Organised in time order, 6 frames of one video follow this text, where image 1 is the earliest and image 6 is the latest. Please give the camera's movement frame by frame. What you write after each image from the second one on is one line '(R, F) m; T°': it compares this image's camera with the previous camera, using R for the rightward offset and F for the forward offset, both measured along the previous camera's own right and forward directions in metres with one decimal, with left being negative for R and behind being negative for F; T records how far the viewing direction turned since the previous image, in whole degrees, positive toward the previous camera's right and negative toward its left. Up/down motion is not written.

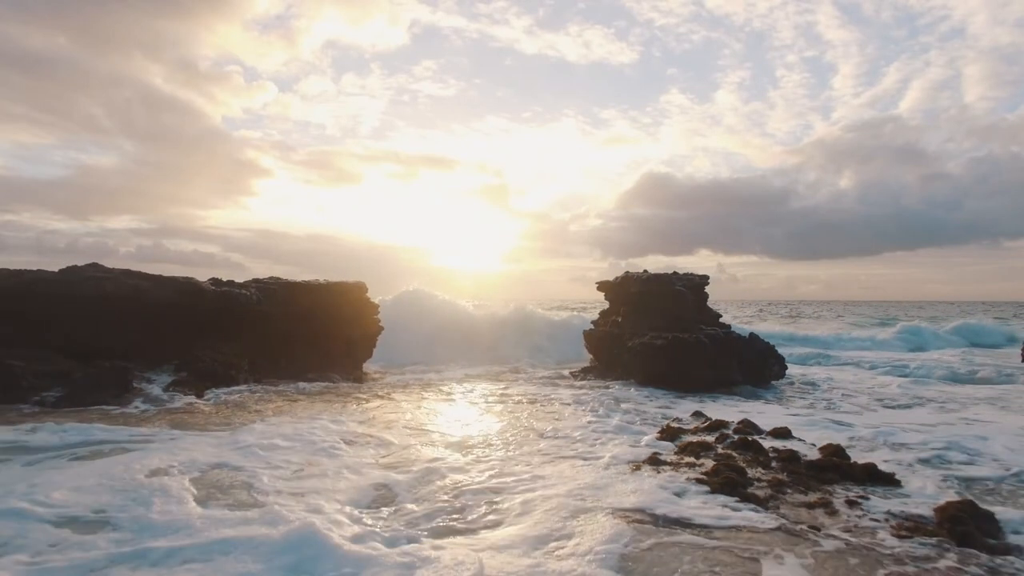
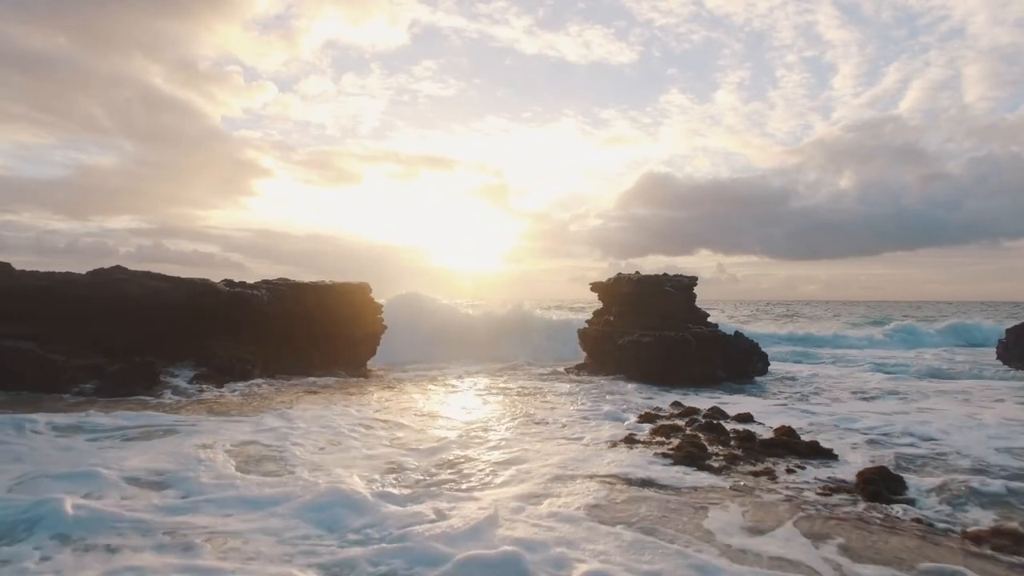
(+0.1, -2.1) m; 0°
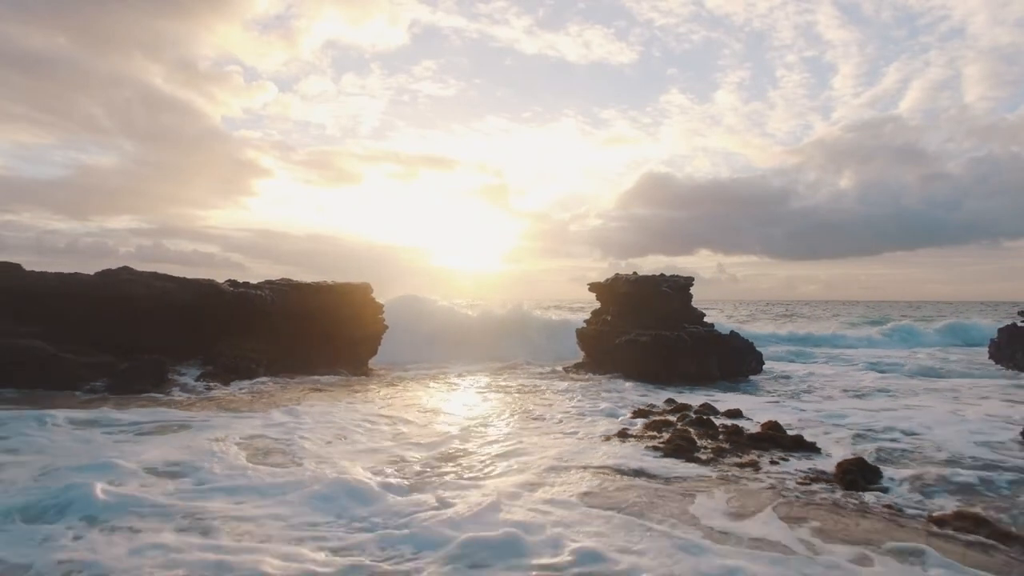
(-1.8, +3.4) m; 0°
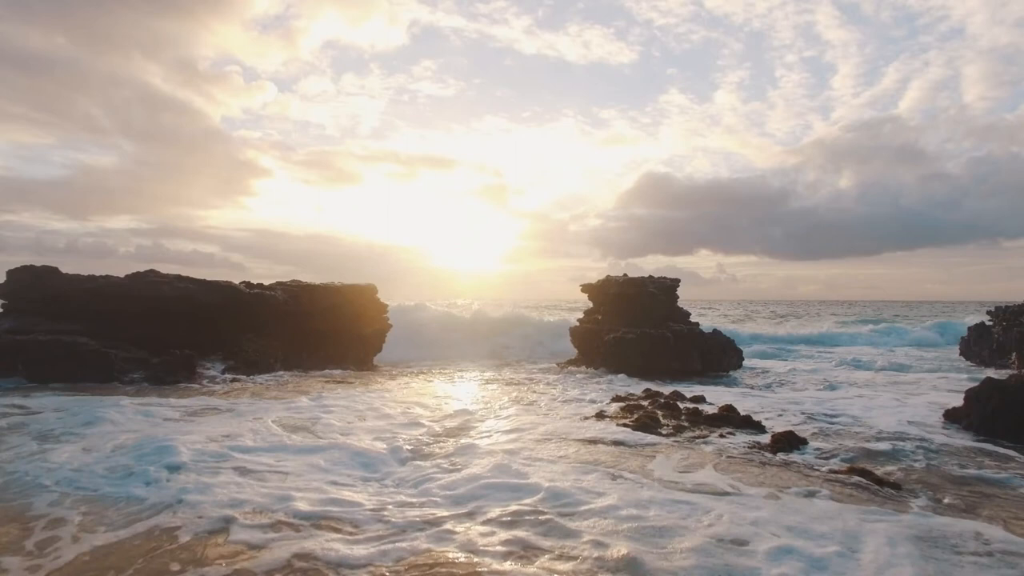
(+0.1, -1.9) m; 0°
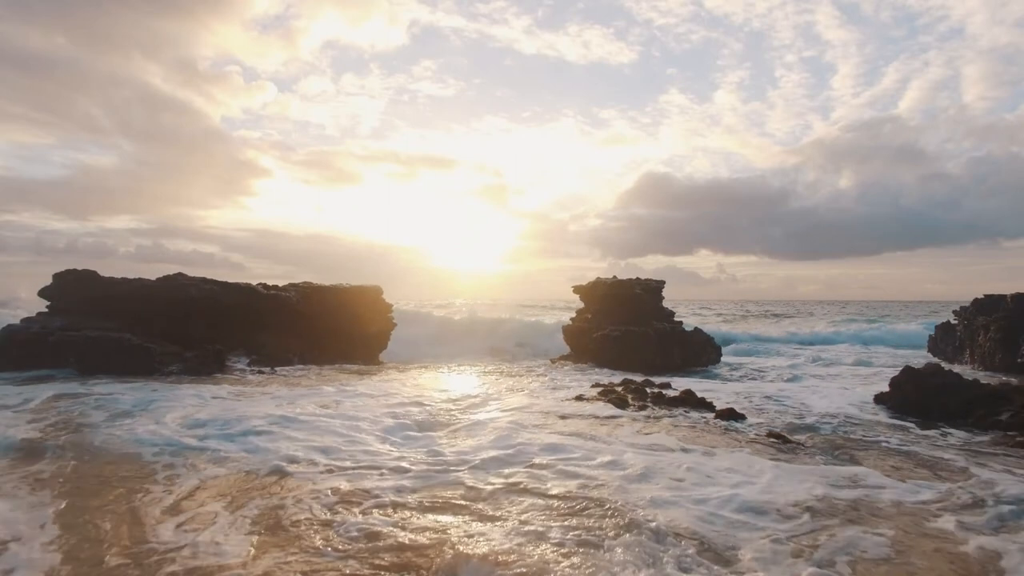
(+0.2, -2.3) m; 0°
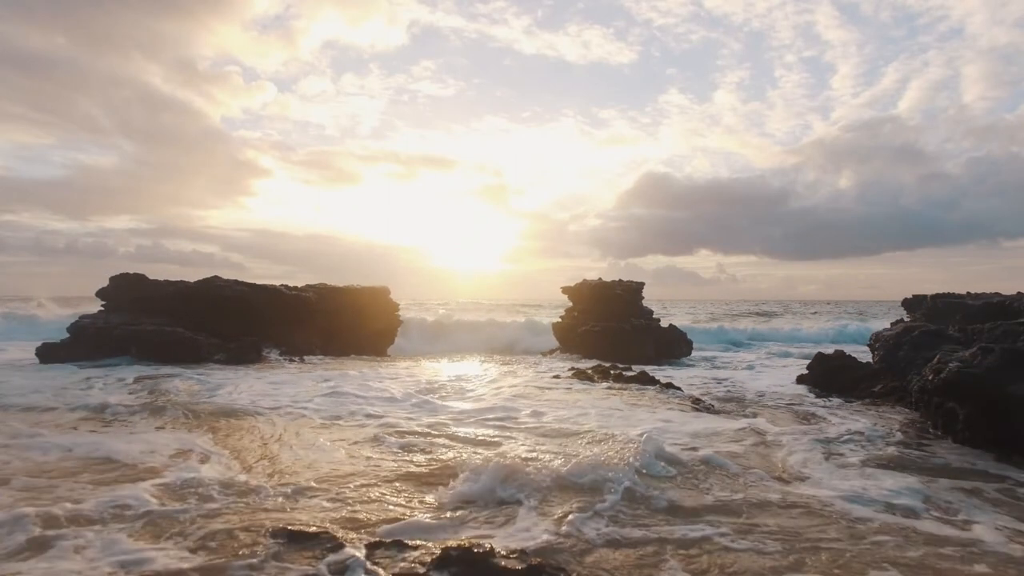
(+0.3, -3.7) m; 0°
